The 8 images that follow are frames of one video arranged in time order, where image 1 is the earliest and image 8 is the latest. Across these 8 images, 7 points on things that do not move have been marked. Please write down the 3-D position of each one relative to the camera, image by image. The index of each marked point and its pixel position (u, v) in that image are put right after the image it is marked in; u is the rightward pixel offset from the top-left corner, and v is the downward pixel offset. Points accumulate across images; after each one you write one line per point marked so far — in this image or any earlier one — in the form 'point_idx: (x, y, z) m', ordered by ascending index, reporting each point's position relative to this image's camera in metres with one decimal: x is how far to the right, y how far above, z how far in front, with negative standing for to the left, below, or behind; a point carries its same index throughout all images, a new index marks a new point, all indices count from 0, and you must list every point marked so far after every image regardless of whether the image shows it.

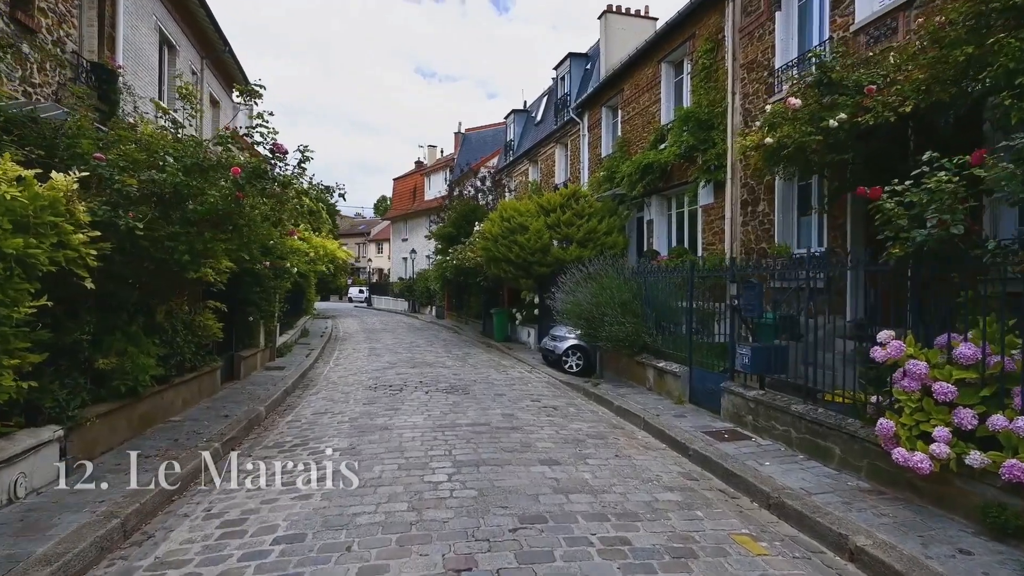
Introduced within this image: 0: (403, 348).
0: (-3.1, -1.7, +18.0) m
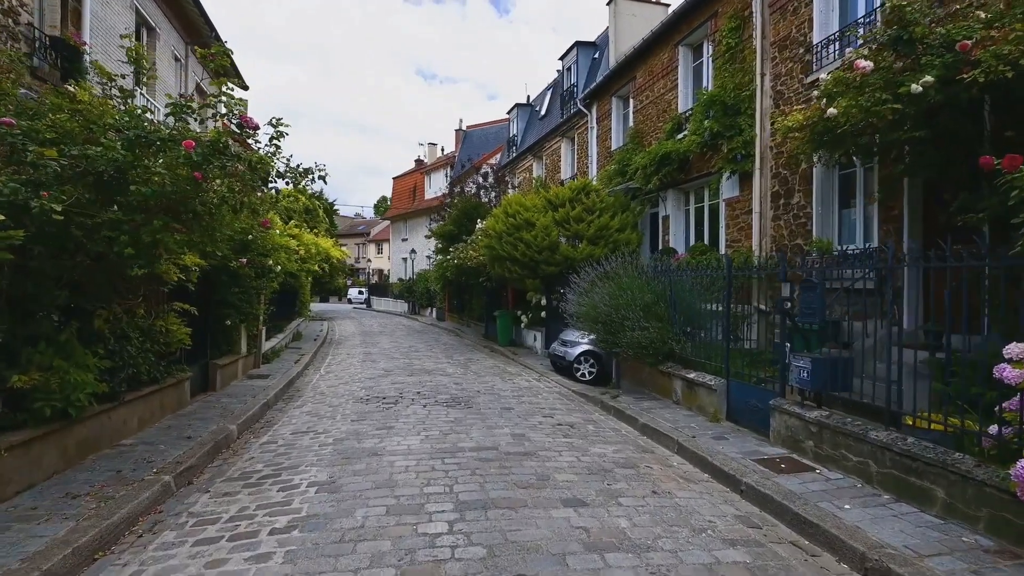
0: (-2.9, -1.7, +16.9) m
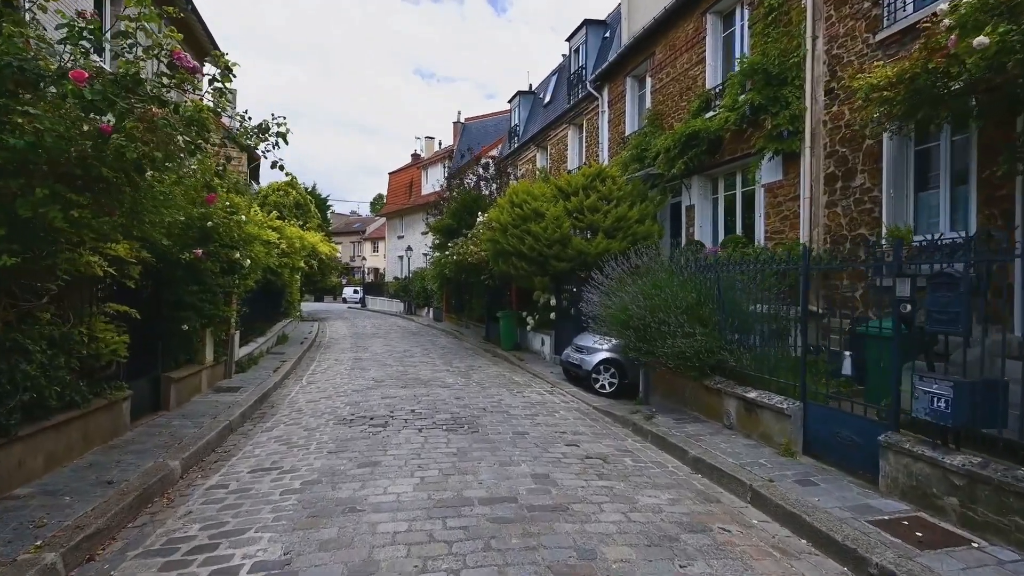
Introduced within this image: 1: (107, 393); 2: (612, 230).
0: (-2.8, -1.7, +15.2) m
1: (-4.1, -1.1, +6.6) m
2: (+2.1, +1.2, +13.7) m
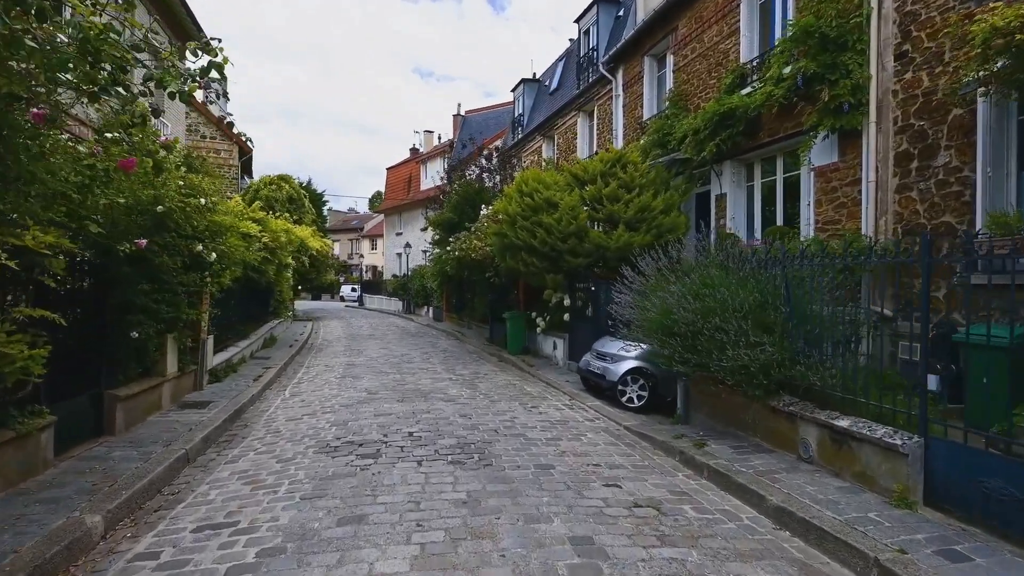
0: (-2.6, -1.7, +13.7) m
1: (-3.9, -1.1, +5.1) m
2: (+2.3, +1.2, +12.2) m
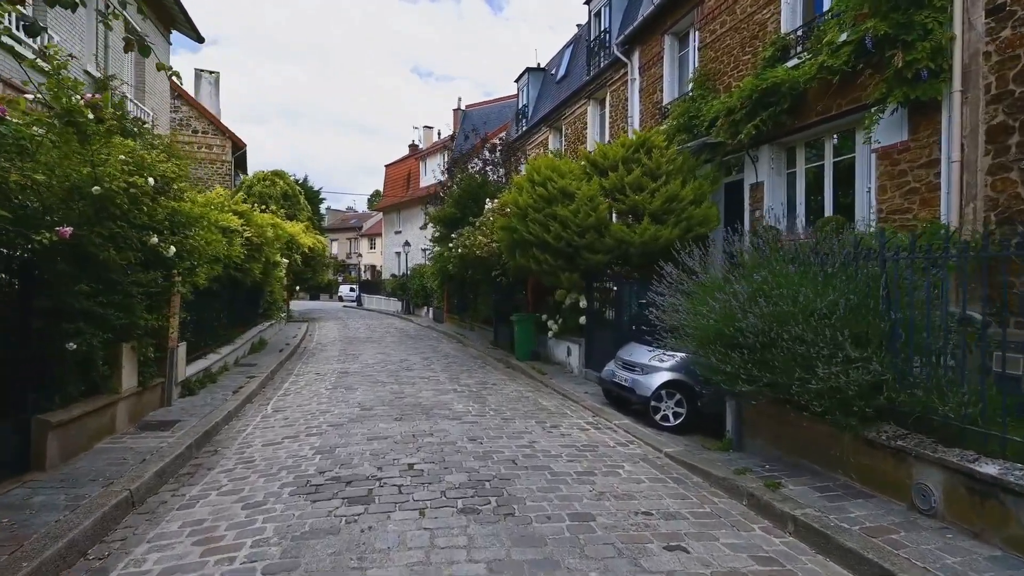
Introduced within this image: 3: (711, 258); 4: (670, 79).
0: (-2.4, -1.7, +12.4) m
1: (-3.7, -1.1, +3.8) m
2: (+2.5, +1.3, +10.9) m
3: (+2.3, +0.4, +7.5) m
4: (+3.6, +4.7, +14.6) m
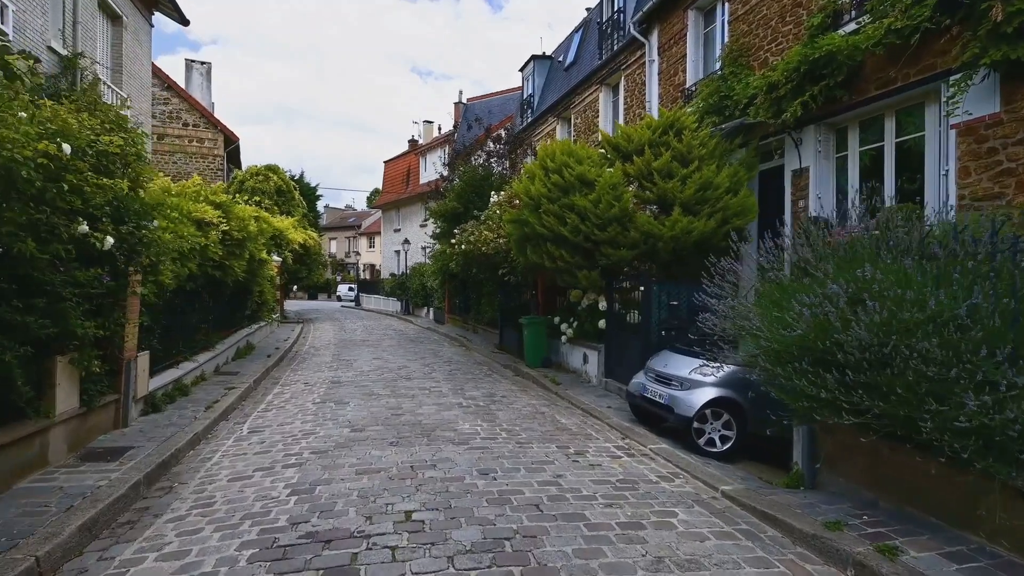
0: (-2.2, -1.7, +11.1) m
1: (-3.5, -1.1, +2.5) m
2: (+2.7, +1.3, +9.6) m
3: (+2.5, +0.4, +6.2) m
4: (+3.7, +4.7, +13.3) m
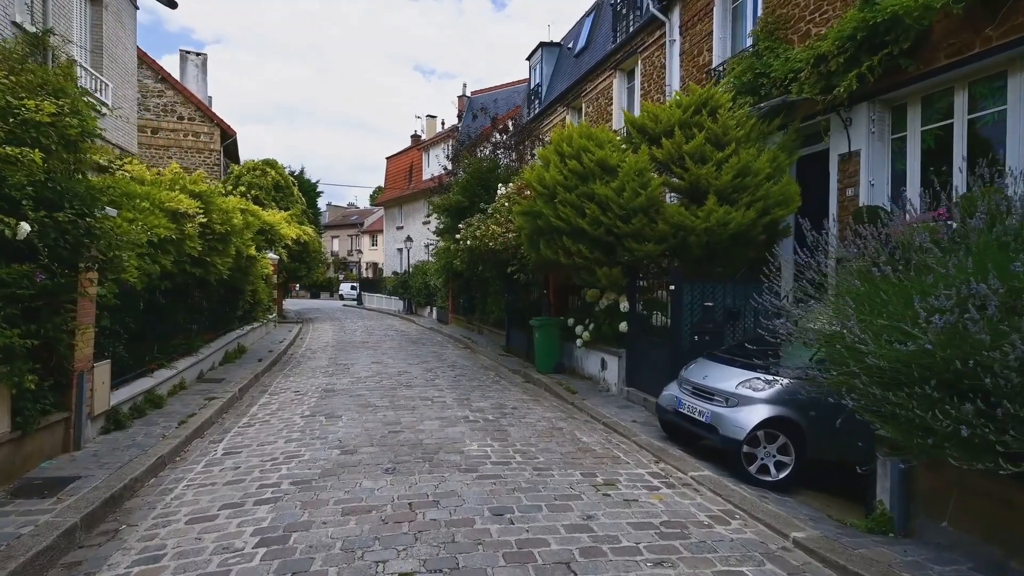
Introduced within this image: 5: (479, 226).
0: (-2.0, -1.6, +10.0) m
1: (-3.4, -1.1, +1.4) m
2: (+2.8, +1.3, +8.5) m
3: (+2.6, +0.4, +5.1) m
4: (+3.9, +4.7, +12.1) m
5: (-0.7, +1.3, +13.7) m
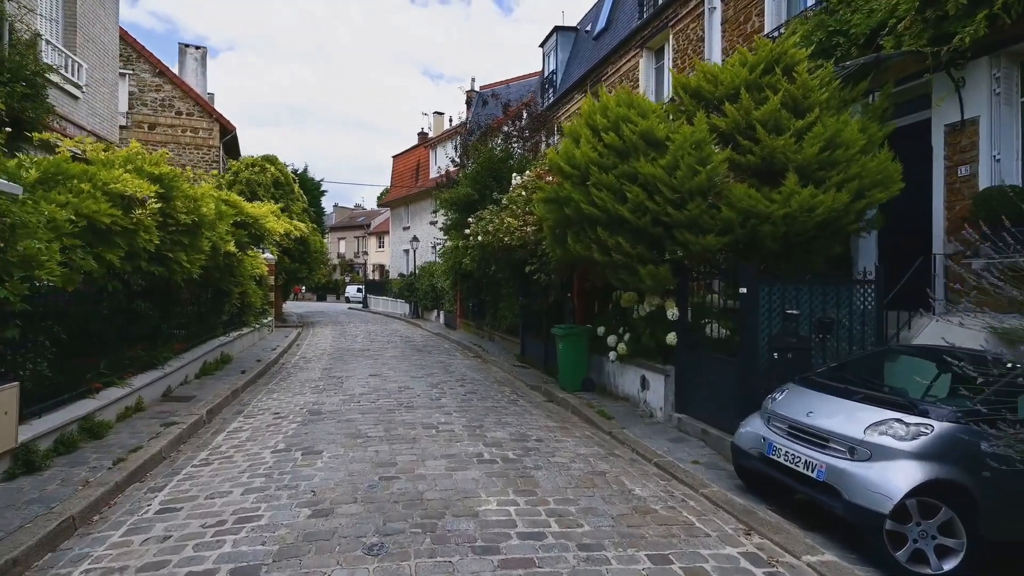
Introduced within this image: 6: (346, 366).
0: (-1.8, -1.7, +8.3) m
1: (-3.2, -1.1, -0.3) m
2: (+3.1, +1.2, +6.7) m
3: (+2.9, +0.3, +3.2) m
4: (+4.2, +4.7, +10.3) m
5: (-0.4, +1.3, +11.9) m
6: (-3.7, -1.7, +14.2) m
